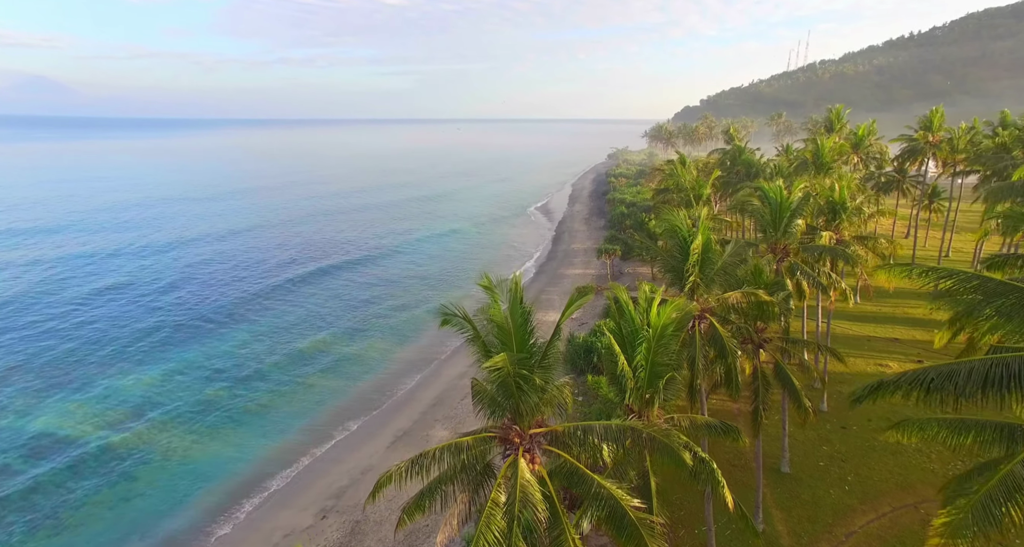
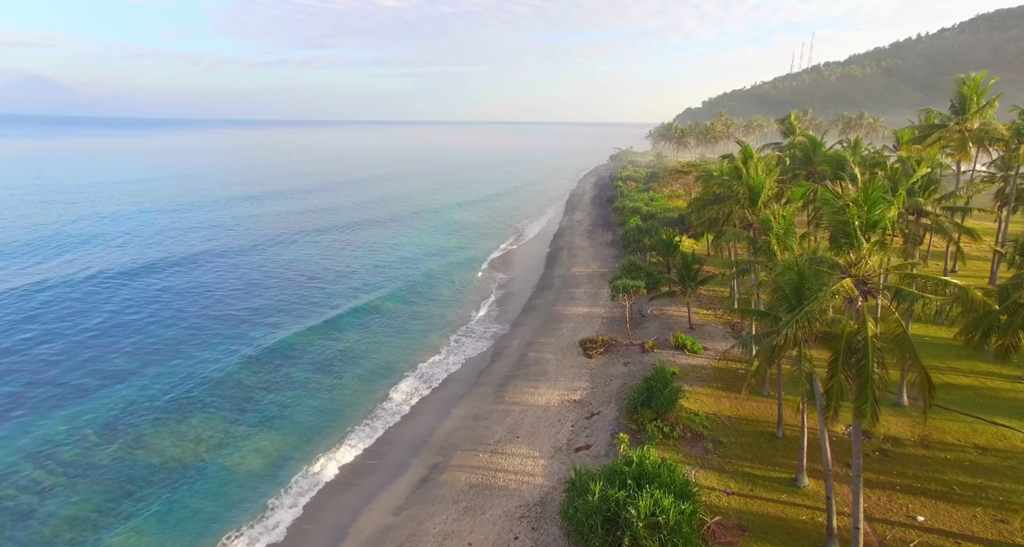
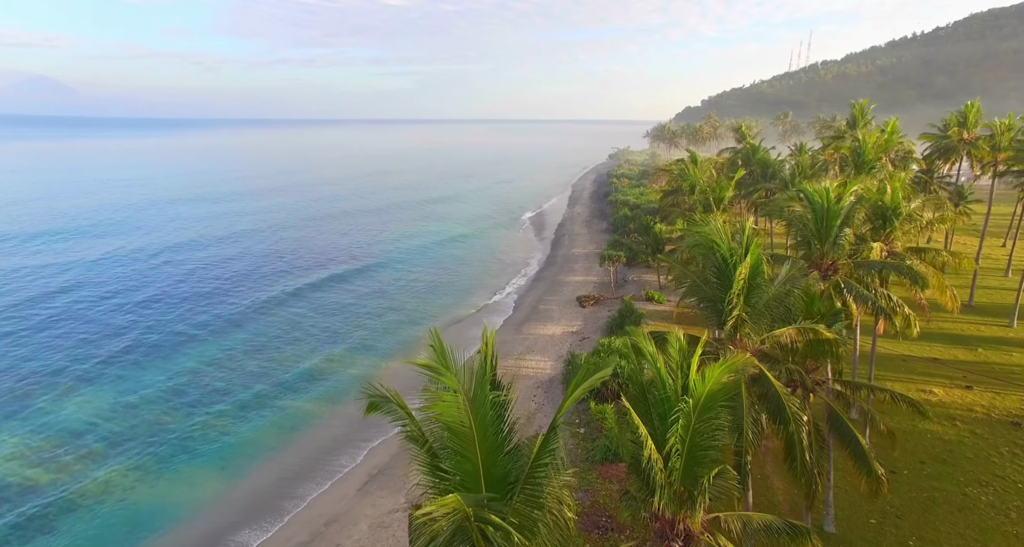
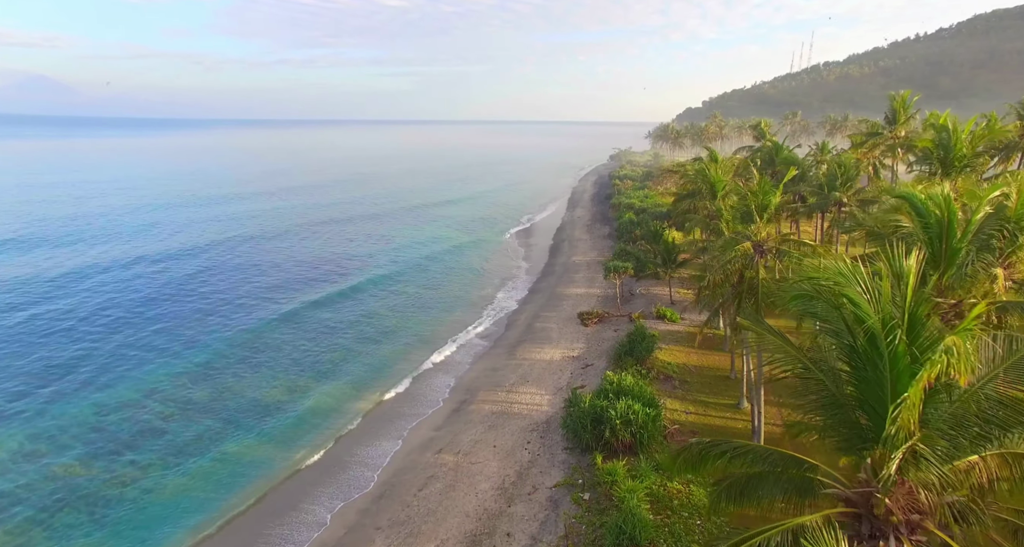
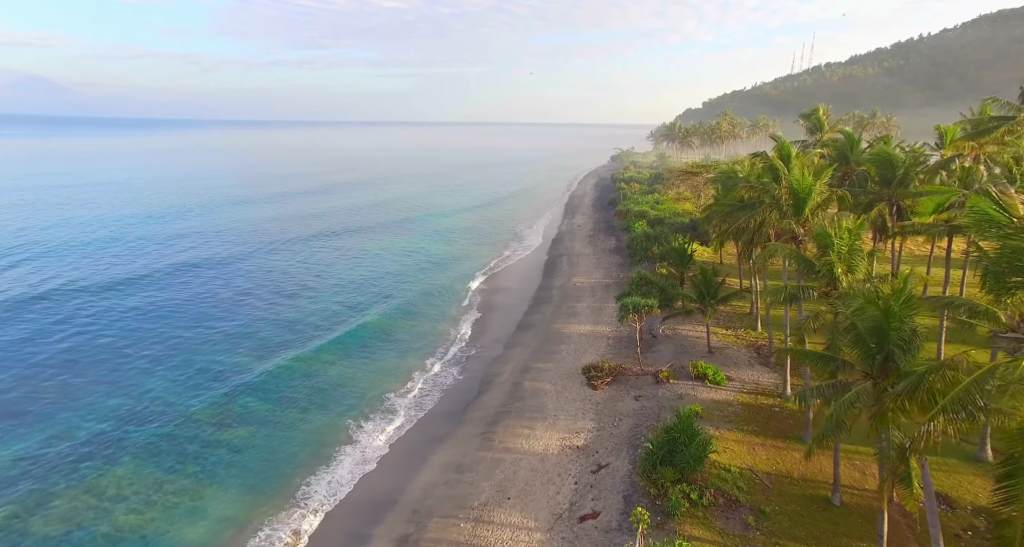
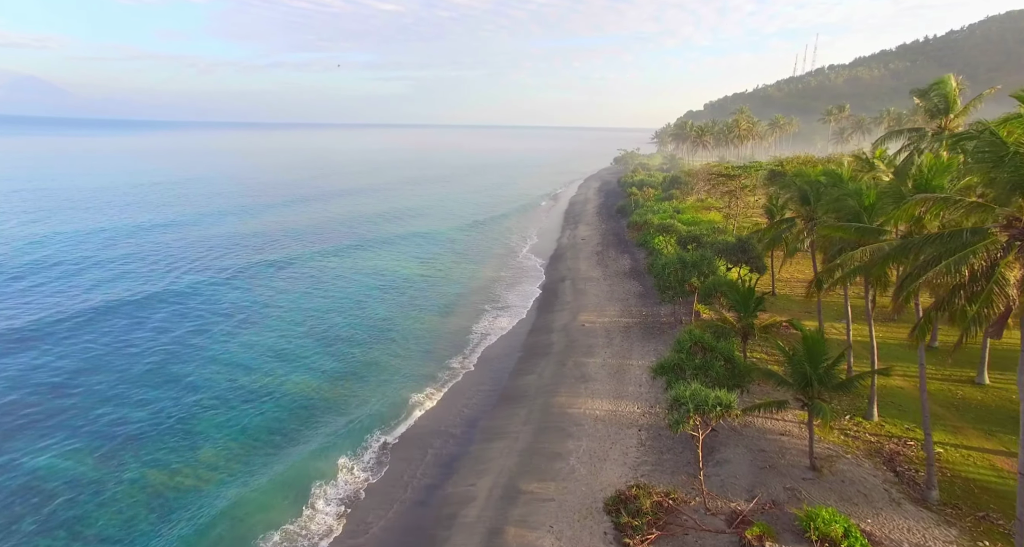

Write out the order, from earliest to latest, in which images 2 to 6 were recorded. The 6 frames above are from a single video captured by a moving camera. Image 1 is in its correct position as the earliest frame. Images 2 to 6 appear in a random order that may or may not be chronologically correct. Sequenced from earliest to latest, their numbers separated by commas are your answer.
3, 4, 2, 5, 6
